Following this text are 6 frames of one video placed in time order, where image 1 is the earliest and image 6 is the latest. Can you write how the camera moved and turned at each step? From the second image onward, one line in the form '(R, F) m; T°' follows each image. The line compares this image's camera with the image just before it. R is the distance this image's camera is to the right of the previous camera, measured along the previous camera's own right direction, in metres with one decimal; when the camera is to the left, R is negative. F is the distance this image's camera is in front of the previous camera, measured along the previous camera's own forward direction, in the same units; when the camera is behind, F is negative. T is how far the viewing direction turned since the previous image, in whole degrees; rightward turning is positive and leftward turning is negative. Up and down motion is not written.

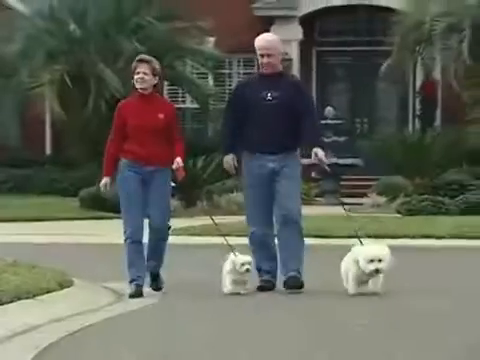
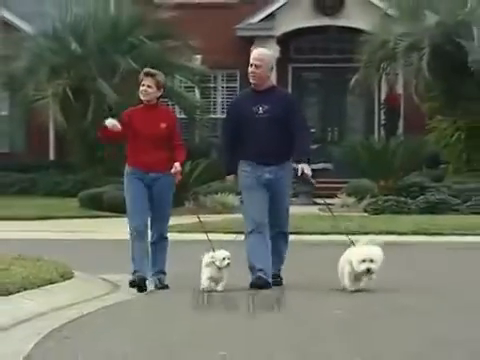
(0.0, -0.9) m; +1°
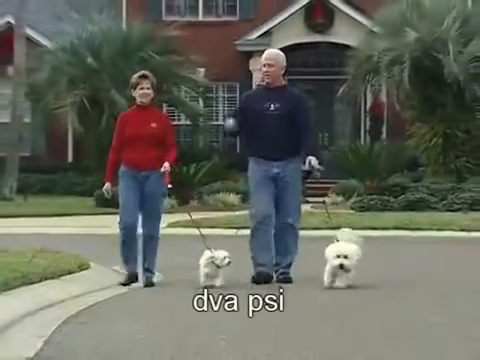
(0.0, -1.0) m; 0°
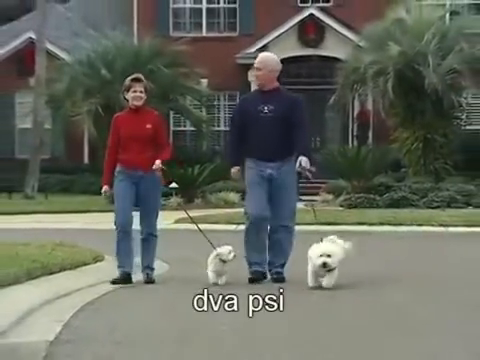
(0.0, -1.0) m; 0°
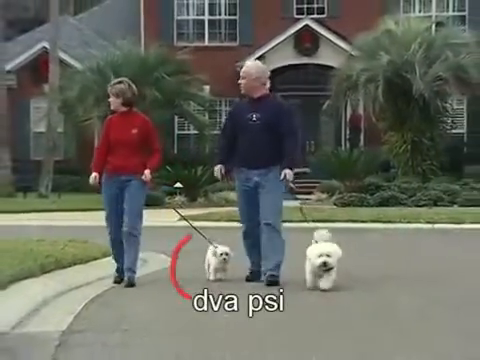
(0.0, -0.8) m; 0°
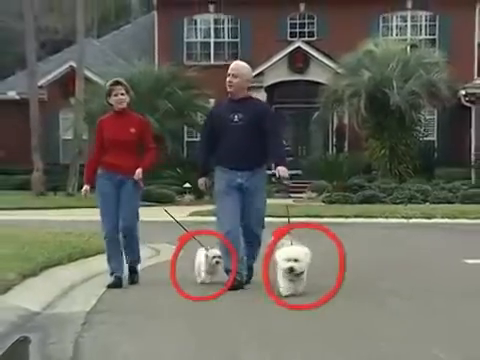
(0.0, -1.8) m; 0°
